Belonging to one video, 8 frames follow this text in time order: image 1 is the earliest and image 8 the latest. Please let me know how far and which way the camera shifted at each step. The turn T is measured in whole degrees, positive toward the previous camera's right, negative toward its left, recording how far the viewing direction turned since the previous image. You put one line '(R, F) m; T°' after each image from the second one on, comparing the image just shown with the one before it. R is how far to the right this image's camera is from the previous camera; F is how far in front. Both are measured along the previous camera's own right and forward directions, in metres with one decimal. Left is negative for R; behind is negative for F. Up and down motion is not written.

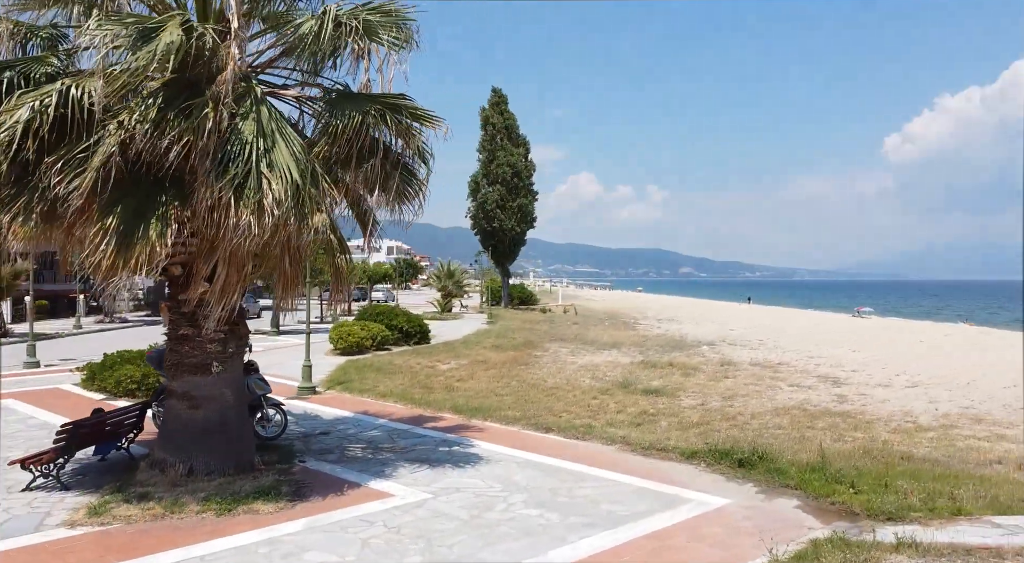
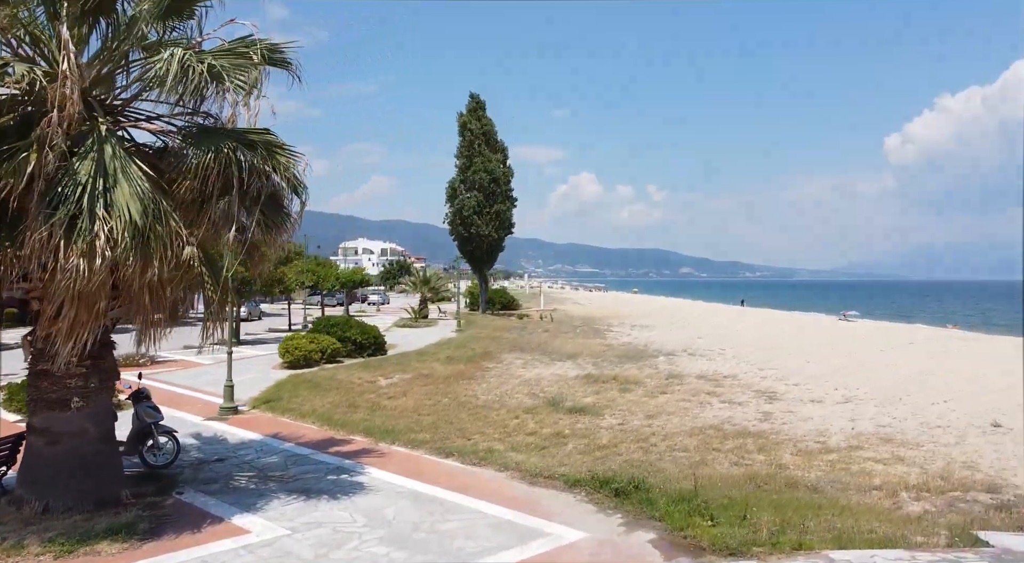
(+1.2, 0.0) m; +1°
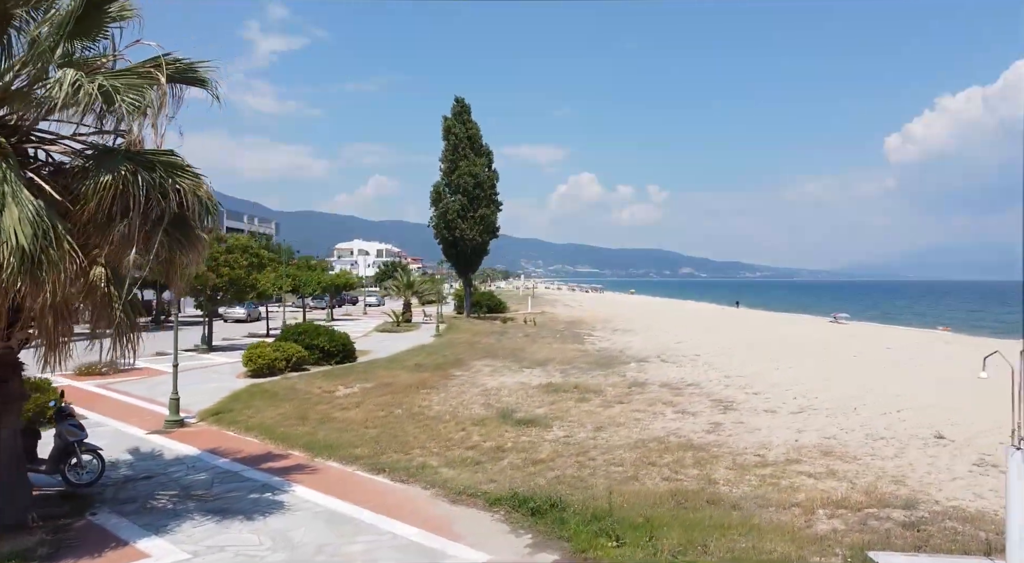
(+0.8, 0.0) m; 0°
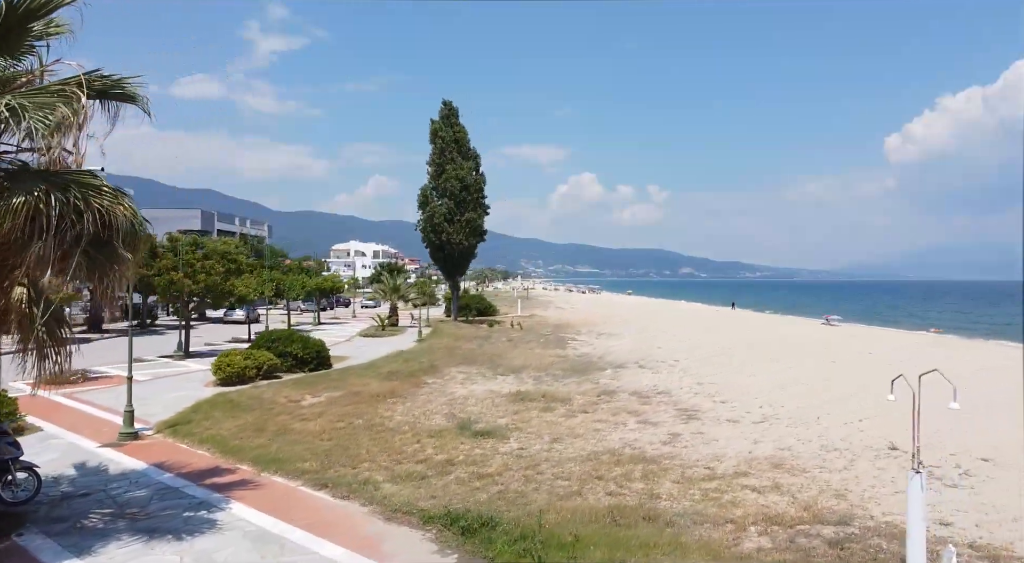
(+0.7, 0.0) m; 0°
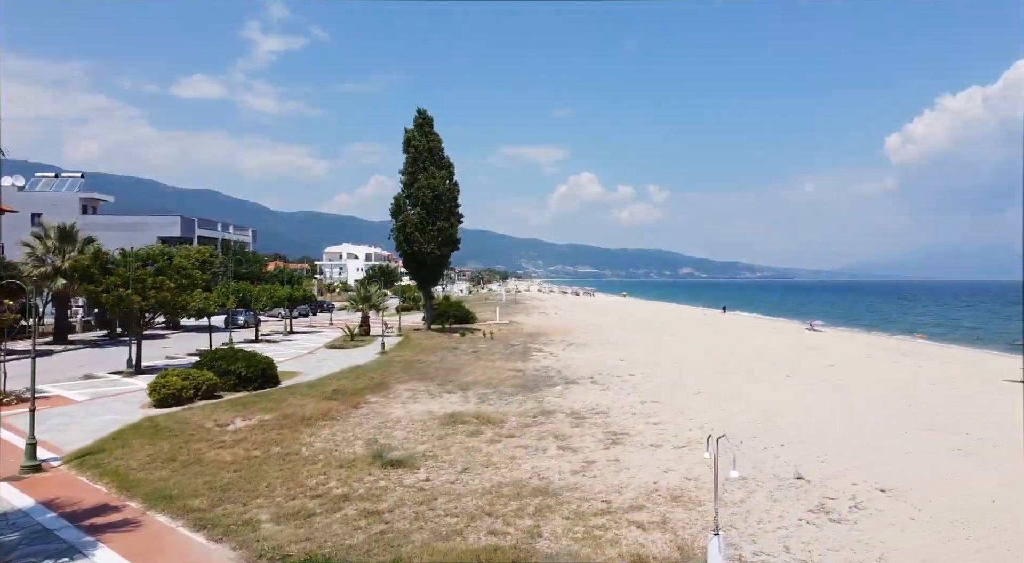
(+1.4, 0.0) m; +1°
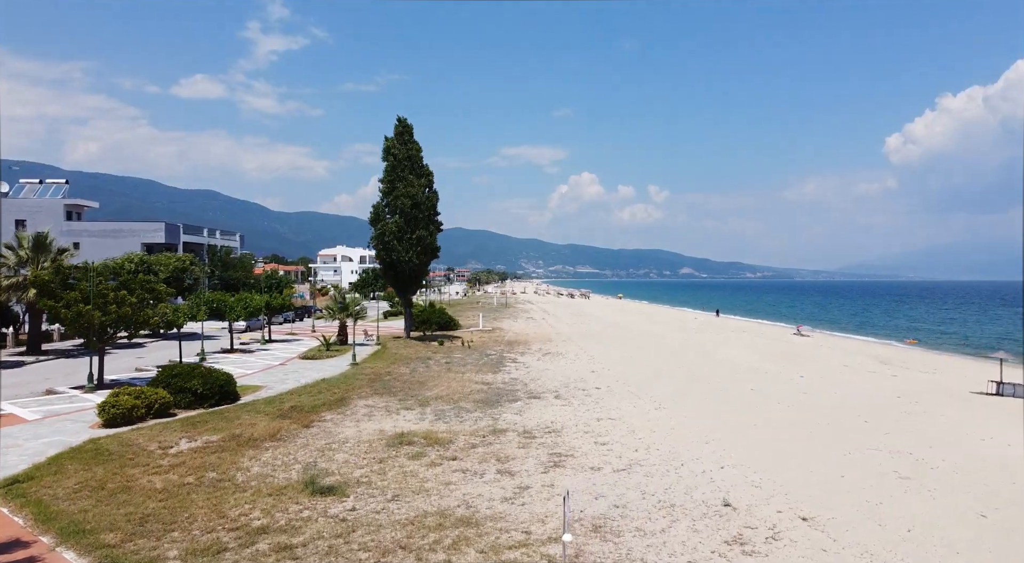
(+1.1, 0.0) m; 0°
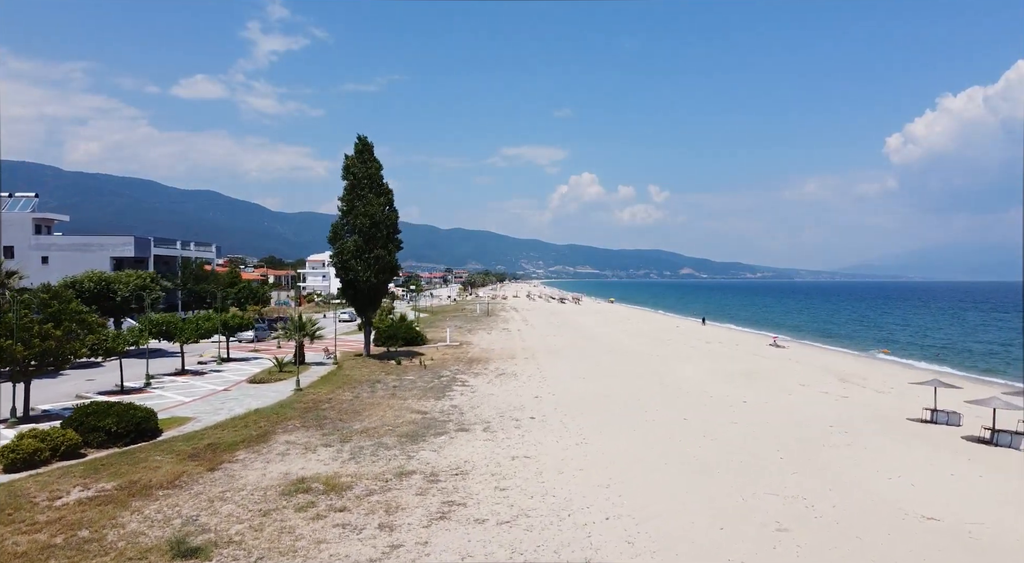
(+2.2, 0.0) m; +1°
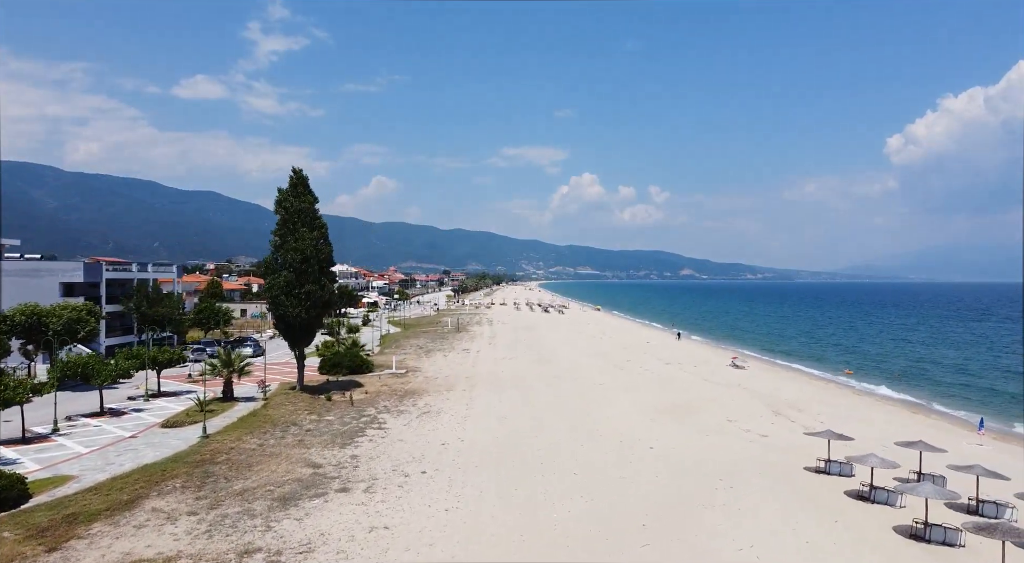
(+3.6, -0.2) m; +1°
